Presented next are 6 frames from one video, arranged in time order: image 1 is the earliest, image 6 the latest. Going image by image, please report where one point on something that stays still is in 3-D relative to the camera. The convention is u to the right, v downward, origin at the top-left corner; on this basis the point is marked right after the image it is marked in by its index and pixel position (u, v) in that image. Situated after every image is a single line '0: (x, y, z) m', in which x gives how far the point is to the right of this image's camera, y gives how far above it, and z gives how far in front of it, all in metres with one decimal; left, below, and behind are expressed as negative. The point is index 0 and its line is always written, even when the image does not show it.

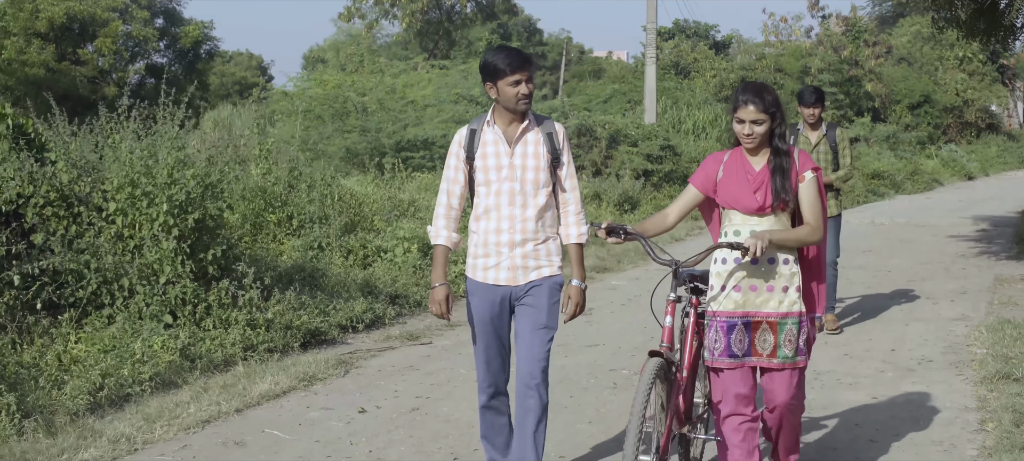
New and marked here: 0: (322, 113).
0: (-3.3, +2.0, +16.4) m
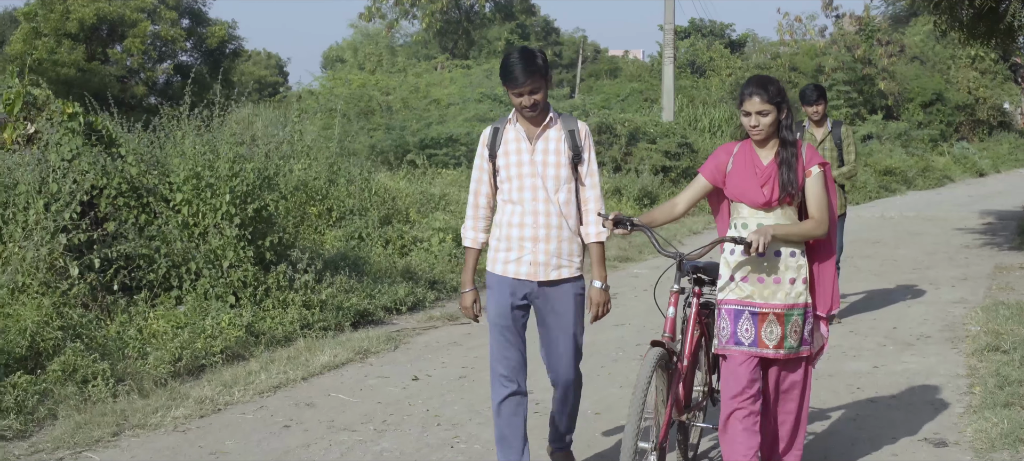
0: (-2.9, +2.1, +17.0) m
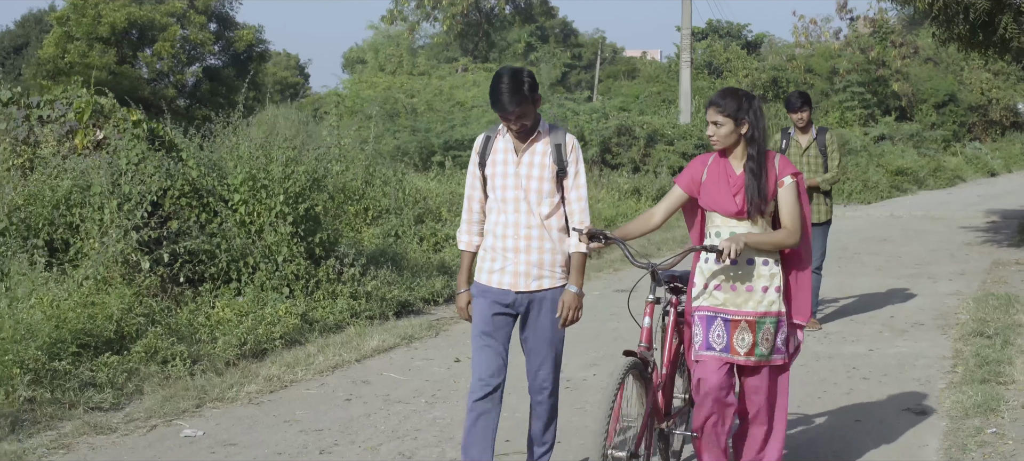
0: (-2.5, +2.1, +17.6) m
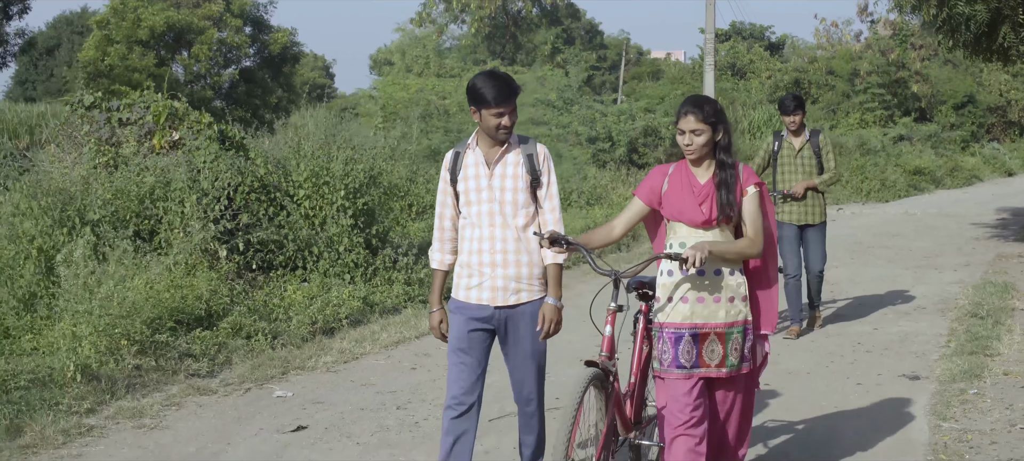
0: (-1.9, +2.2, +18.4) m
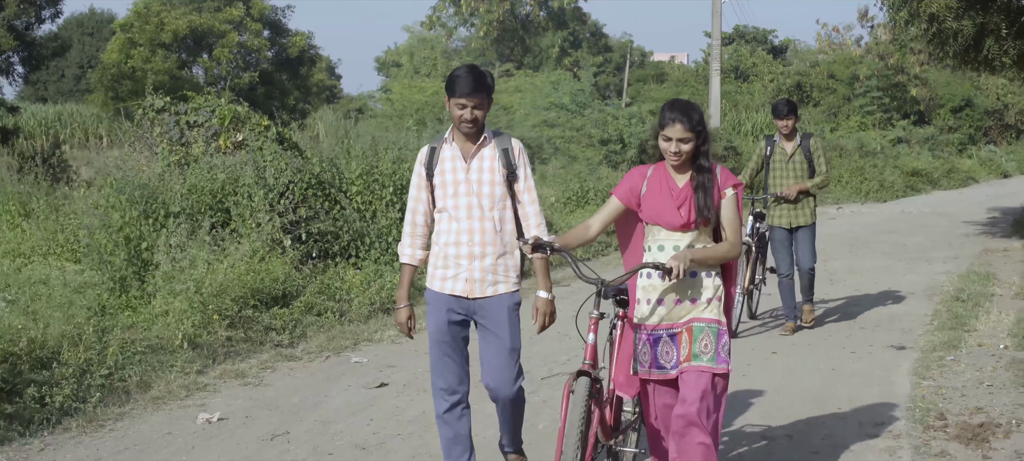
0: (-1.6, +2.3, +19.4) m
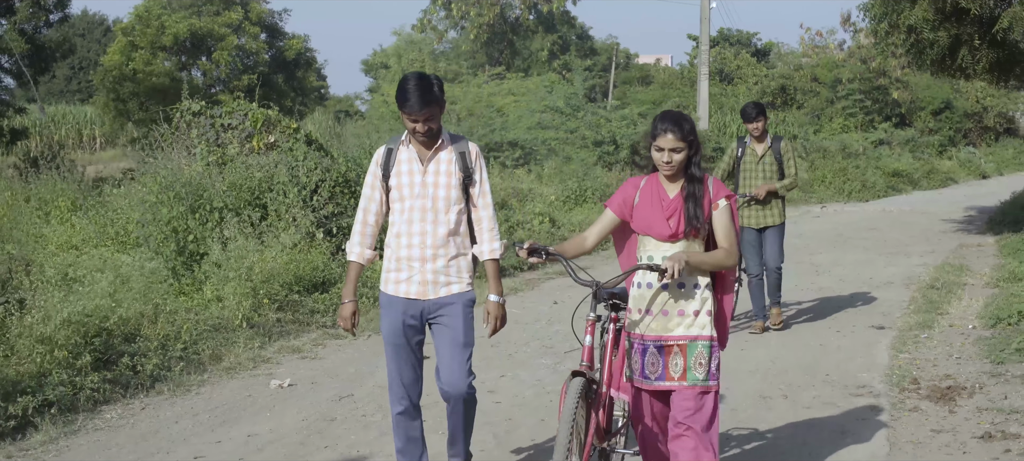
0: (-1.6, +2.3, +20.1) m
